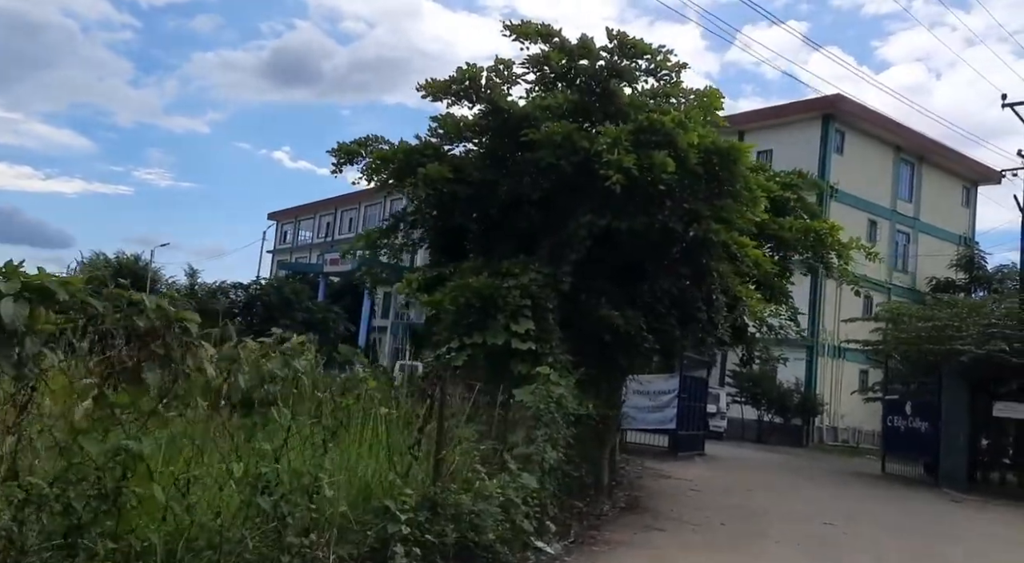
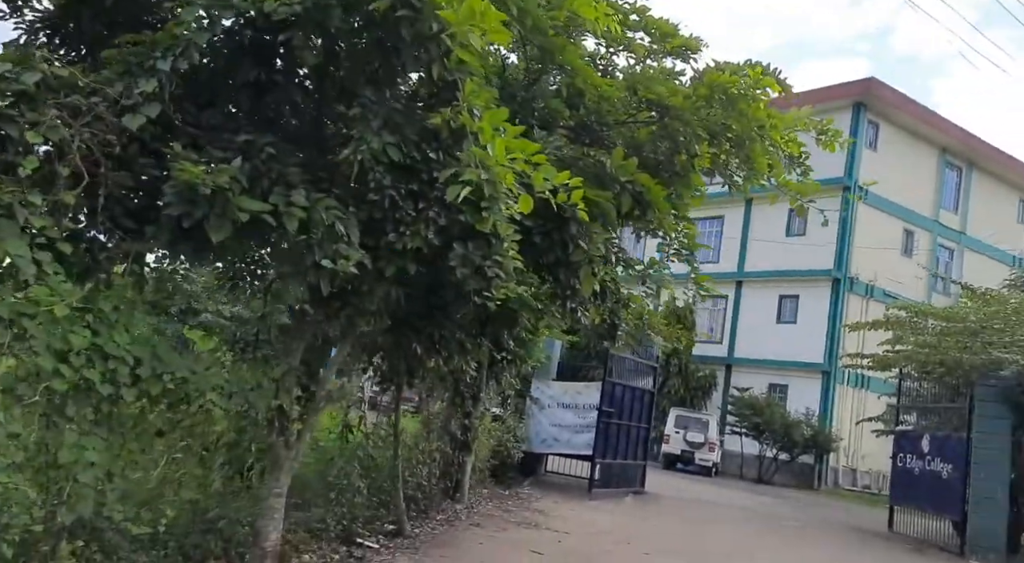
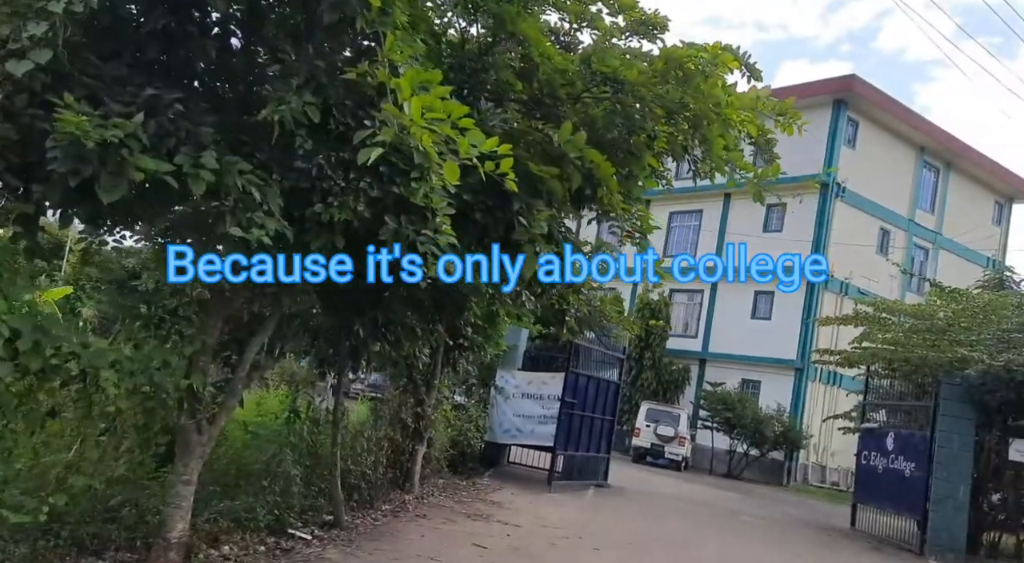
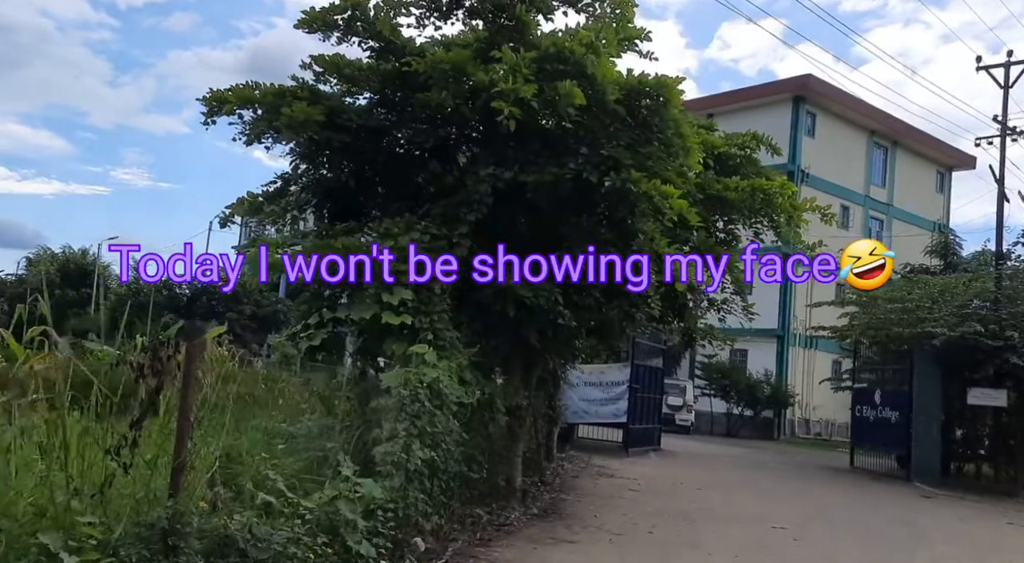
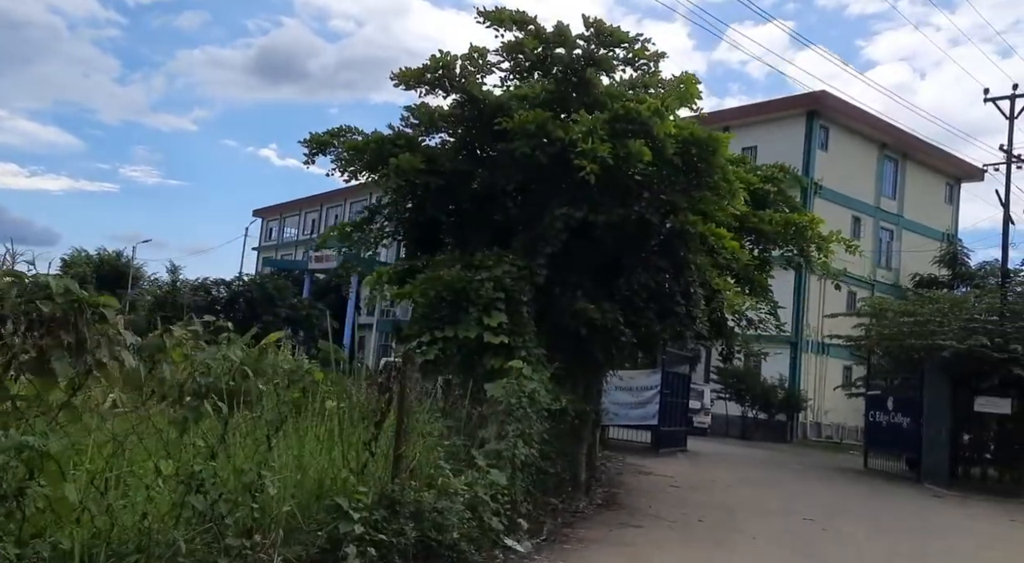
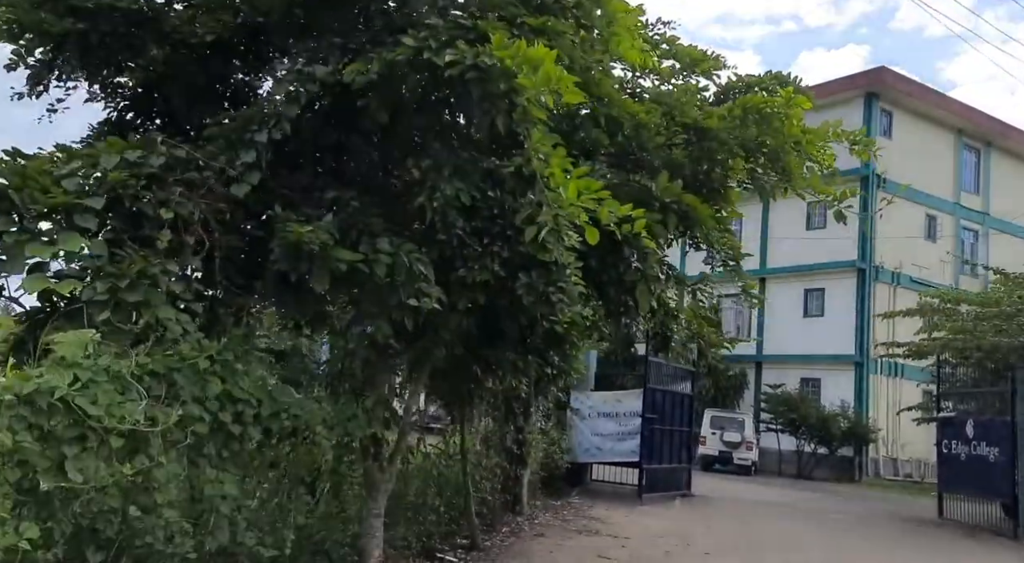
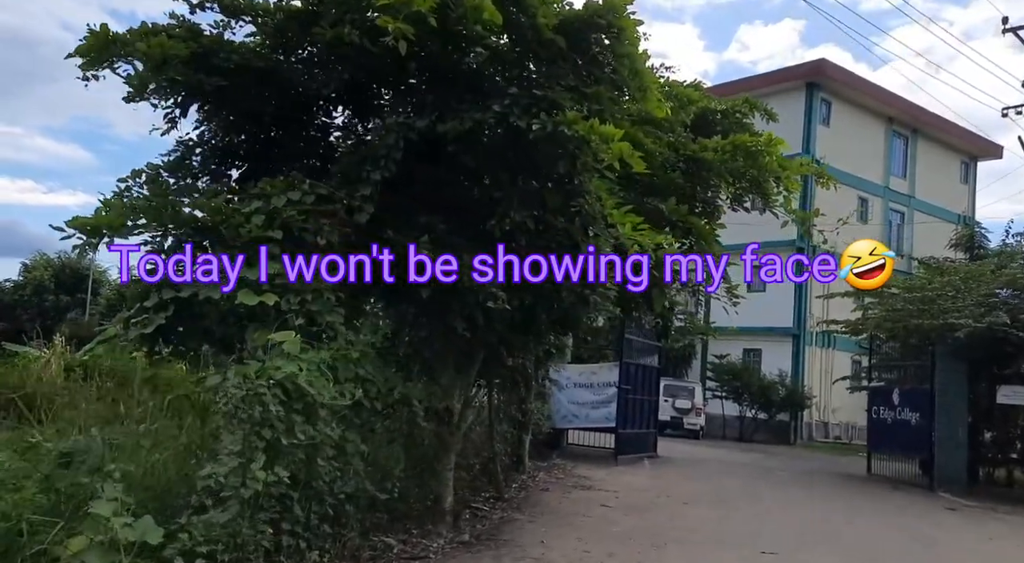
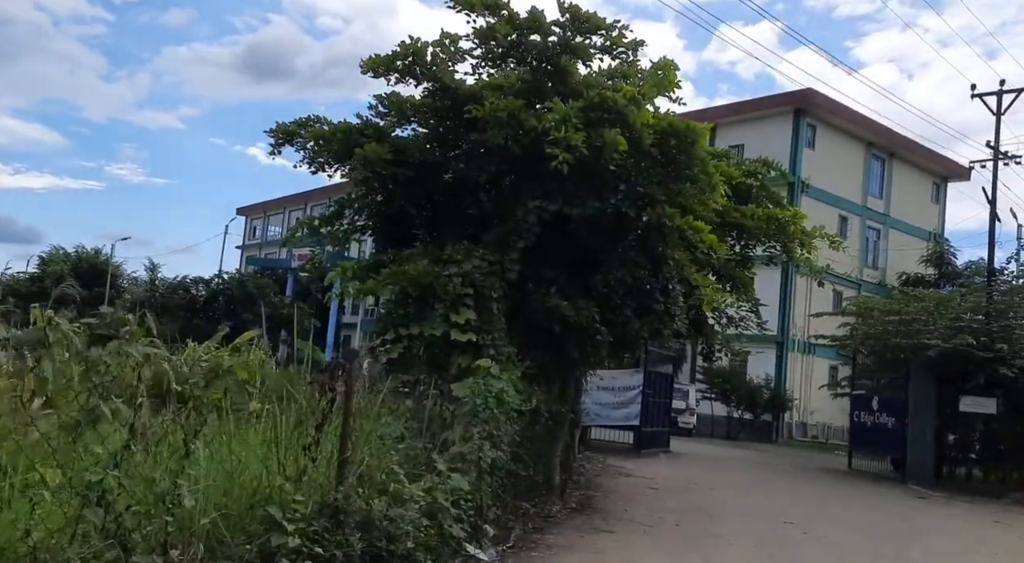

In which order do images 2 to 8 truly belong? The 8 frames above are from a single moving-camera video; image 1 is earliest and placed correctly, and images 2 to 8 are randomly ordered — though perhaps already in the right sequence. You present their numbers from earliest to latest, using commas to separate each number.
5, 8, 4, 7, 6, 2, 3
